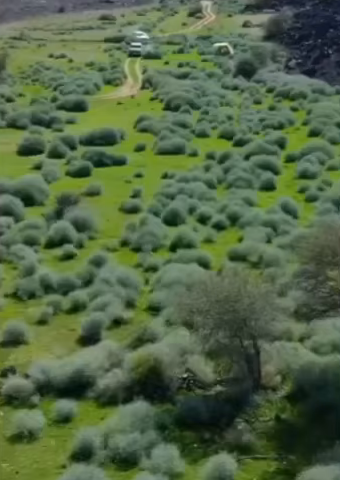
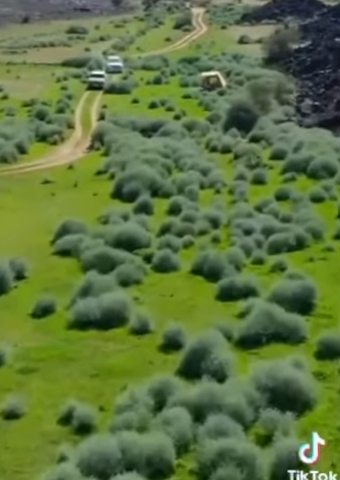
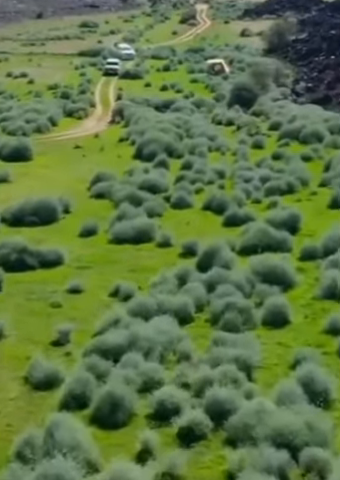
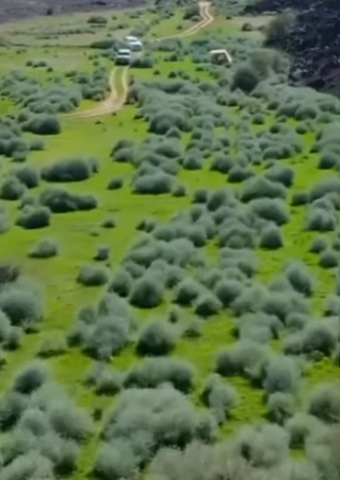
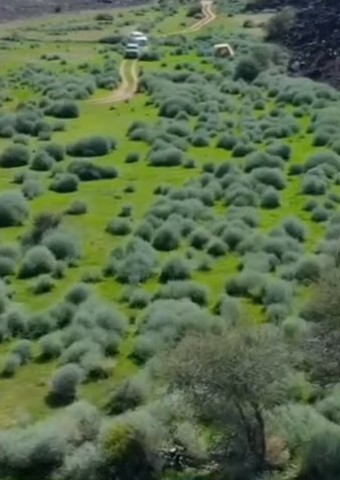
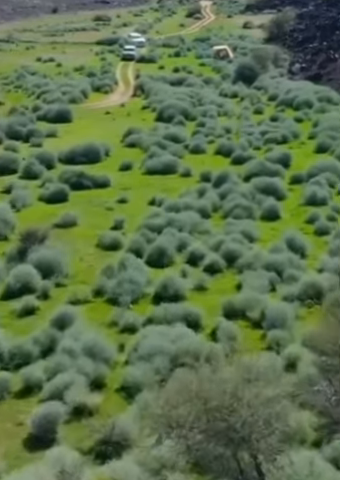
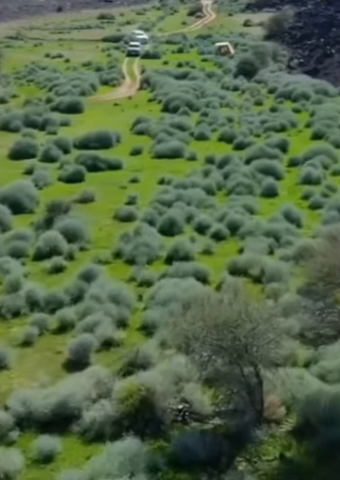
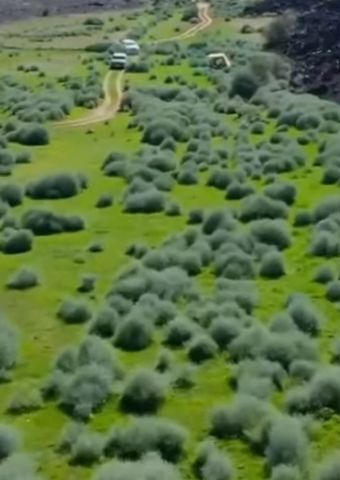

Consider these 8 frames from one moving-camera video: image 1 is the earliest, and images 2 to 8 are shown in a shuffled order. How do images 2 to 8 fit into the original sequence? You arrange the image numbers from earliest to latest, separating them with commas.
7, 5, 6, 4, 8, 3, 2
